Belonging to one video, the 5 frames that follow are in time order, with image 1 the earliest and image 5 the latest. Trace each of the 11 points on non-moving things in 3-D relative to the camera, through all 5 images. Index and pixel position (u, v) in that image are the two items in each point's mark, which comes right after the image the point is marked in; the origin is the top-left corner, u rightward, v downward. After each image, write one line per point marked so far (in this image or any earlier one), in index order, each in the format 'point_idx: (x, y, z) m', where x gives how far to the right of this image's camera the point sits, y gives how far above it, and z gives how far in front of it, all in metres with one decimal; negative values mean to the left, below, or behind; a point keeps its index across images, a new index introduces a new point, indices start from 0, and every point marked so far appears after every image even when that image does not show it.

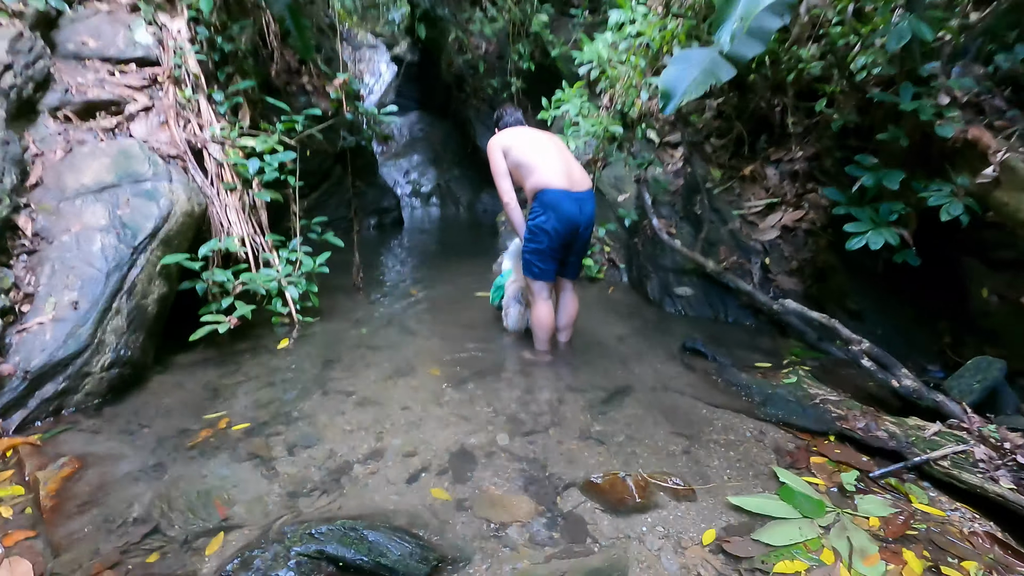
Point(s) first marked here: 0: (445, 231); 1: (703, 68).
0: (-0.9, +0.8, +7.1) m
1: (+0.8, +0.9, +2.2) m
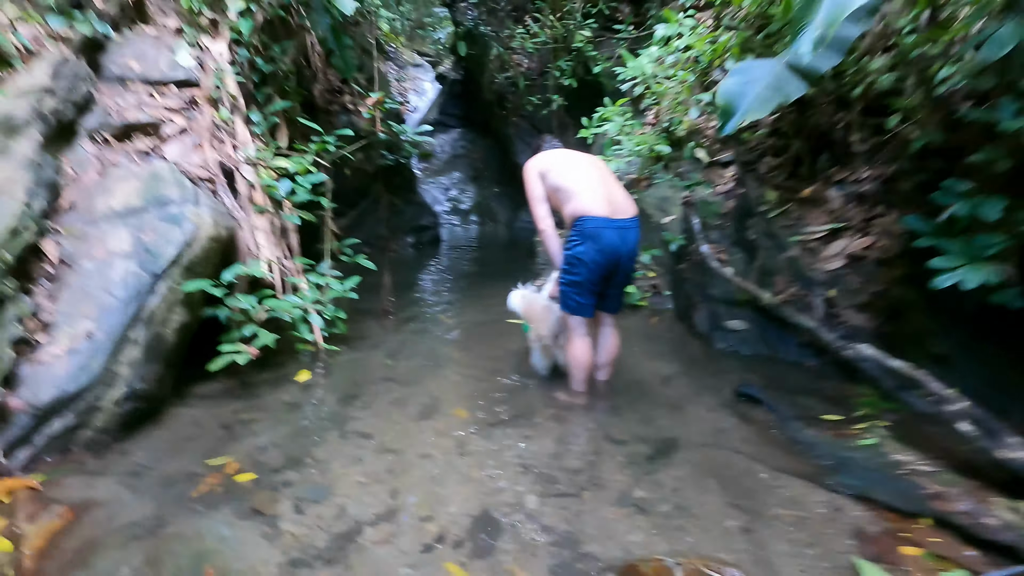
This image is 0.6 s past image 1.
0: (-0.4, +0.5, +7.0) m
1: (+0.9, +0.7, +1.9) m
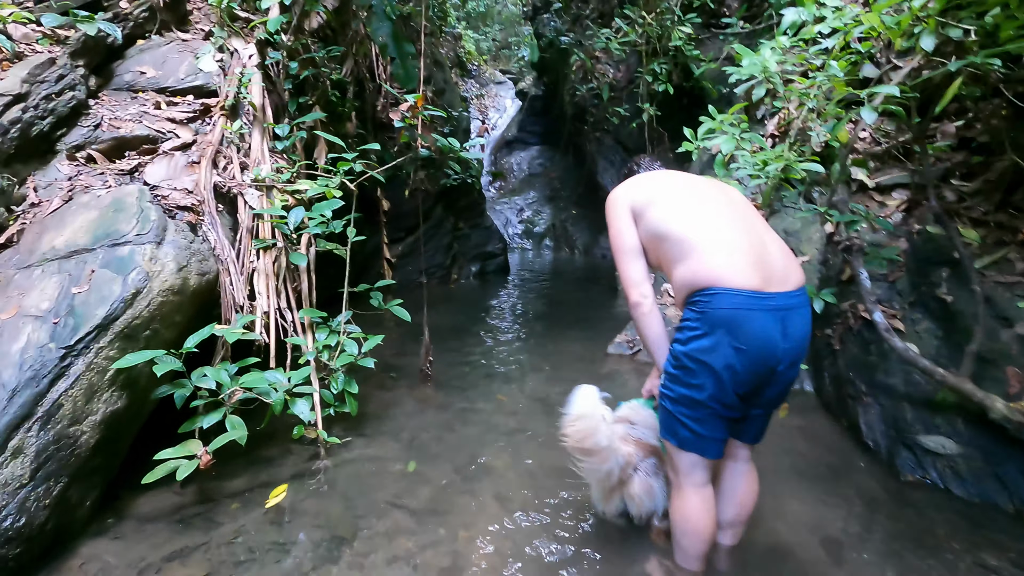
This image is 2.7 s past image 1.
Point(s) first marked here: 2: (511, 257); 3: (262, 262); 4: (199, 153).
0: (+0.5, +0.1, +6.2) m
1: (+1.1, +0.4, +1.0) m
2: (0.0, +0.5, +7.7) m
3: (-1.1, +0.1, +2.2) m
4: (-1.5, +0.6, +2.5) m
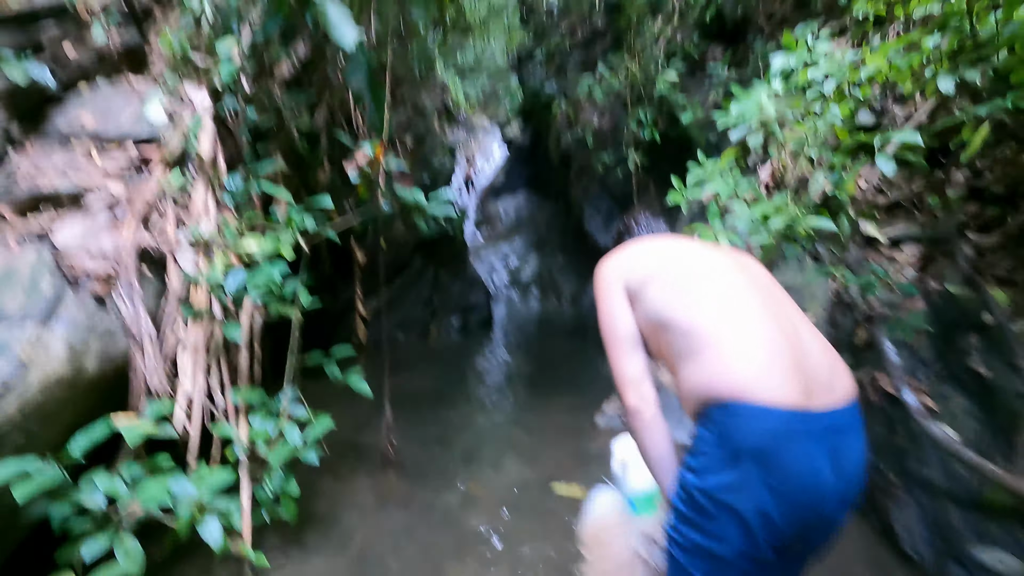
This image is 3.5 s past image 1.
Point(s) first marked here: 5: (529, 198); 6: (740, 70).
0: (+0.3, -0.5, +5.8) m
1: (+1.0, +0.3, +0.7) m
2: (-0.2, -0.2, +7.5) m
3: (-1.2, -0.2, +1.9) m
4: (-1.6, +0.3, +2.2) m
5: (+0.3, +1.5, +9.0) m
6: (+1.8, +1.8, +4.4) m
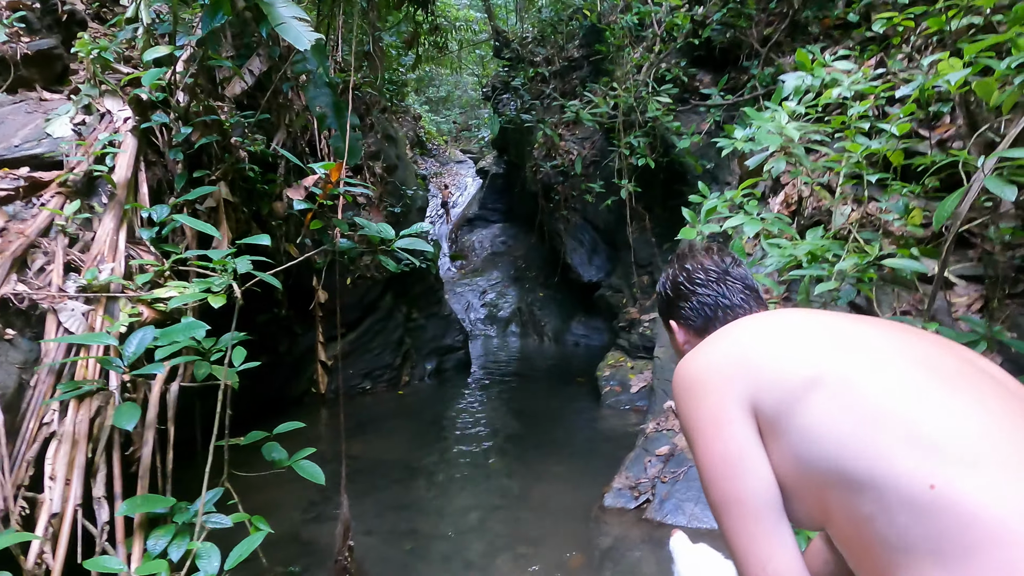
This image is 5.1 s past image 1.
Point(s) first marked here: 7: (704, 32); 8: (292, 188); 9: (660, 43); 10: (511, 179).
0: (+0.1, -0.9, +5.4) m
1: (+1.0, +0.2, +0.3) m
2: (-0.5, -0.7, +6.9) m
3: (-1.2, -0.4, +1.4) m
4: (-1.6, +0.1, +1.7) m
5: (-0.1, +0.9, +8.6) m
6: (+1.7, +1.5, +4.1) m
7: (+1.5, +2.0, +4.2) m
8: (-1.1, +0.5, +2.6) m
9: (+1.2, +2.0, +4.4) m
10: (0.0, +1.7, +8.4) m
